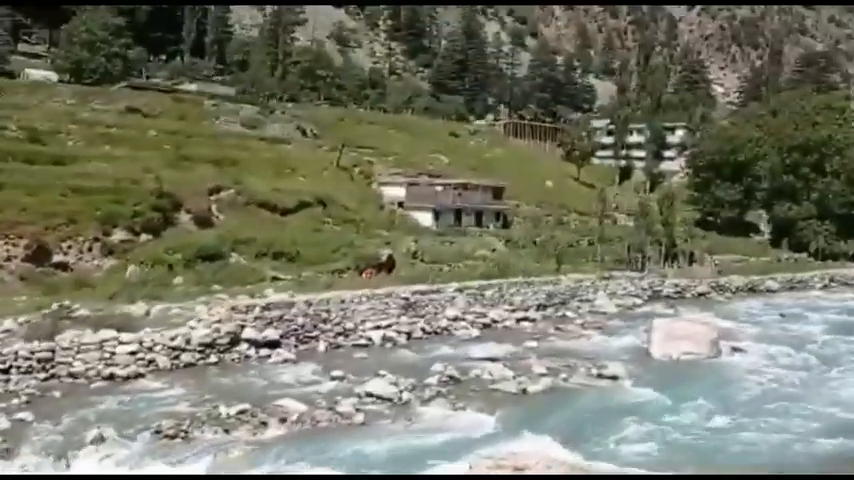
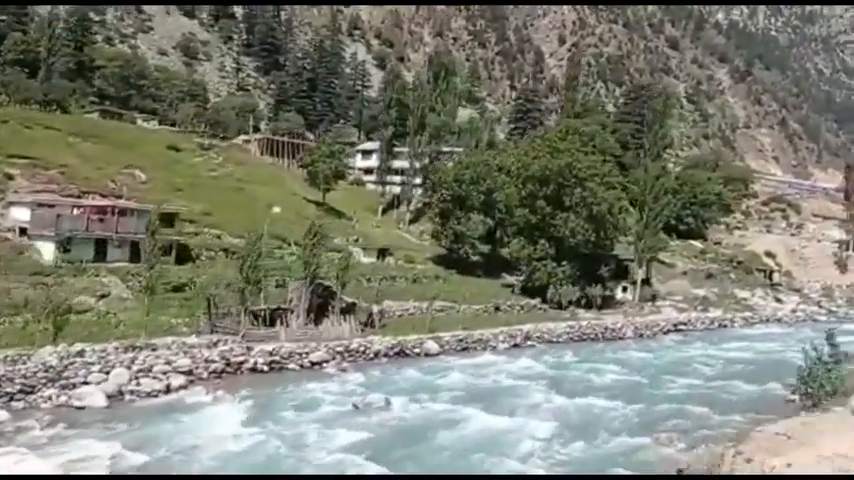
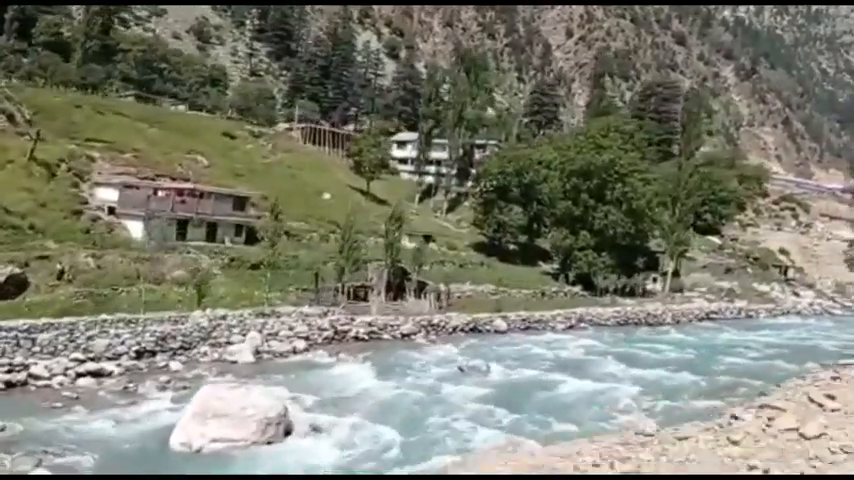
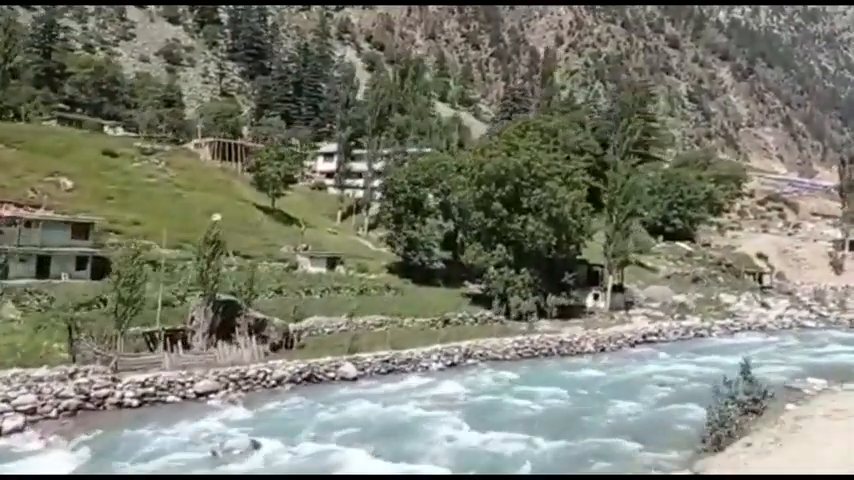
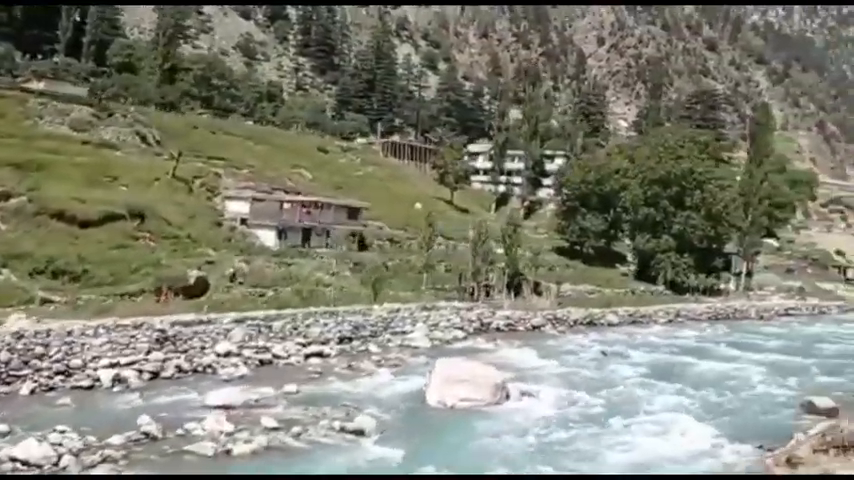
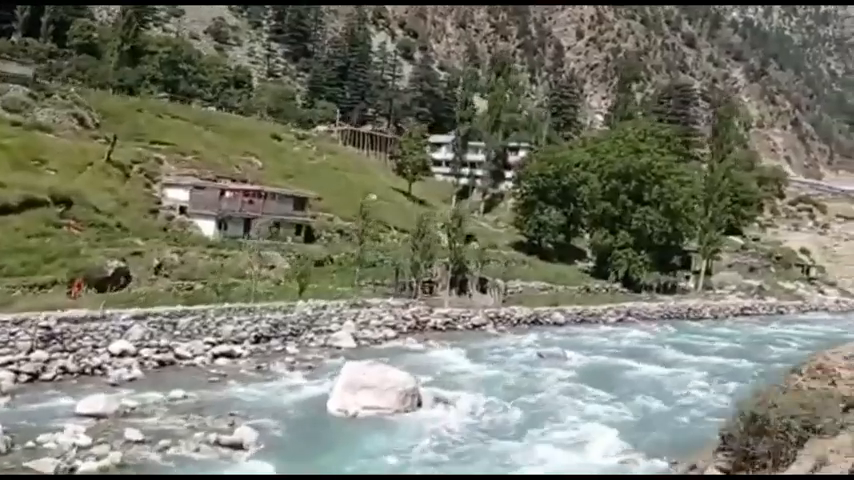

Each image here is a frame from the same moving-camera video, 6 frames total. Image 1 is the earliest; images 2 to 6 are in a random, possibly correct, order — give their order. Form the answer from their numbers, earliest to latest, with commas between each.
5, 6, 3, 2, 4
